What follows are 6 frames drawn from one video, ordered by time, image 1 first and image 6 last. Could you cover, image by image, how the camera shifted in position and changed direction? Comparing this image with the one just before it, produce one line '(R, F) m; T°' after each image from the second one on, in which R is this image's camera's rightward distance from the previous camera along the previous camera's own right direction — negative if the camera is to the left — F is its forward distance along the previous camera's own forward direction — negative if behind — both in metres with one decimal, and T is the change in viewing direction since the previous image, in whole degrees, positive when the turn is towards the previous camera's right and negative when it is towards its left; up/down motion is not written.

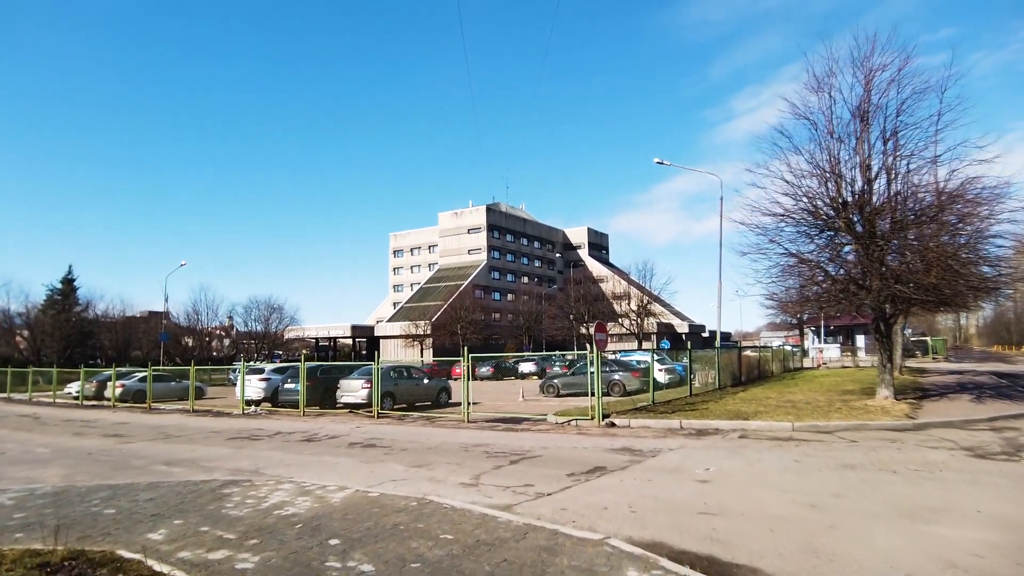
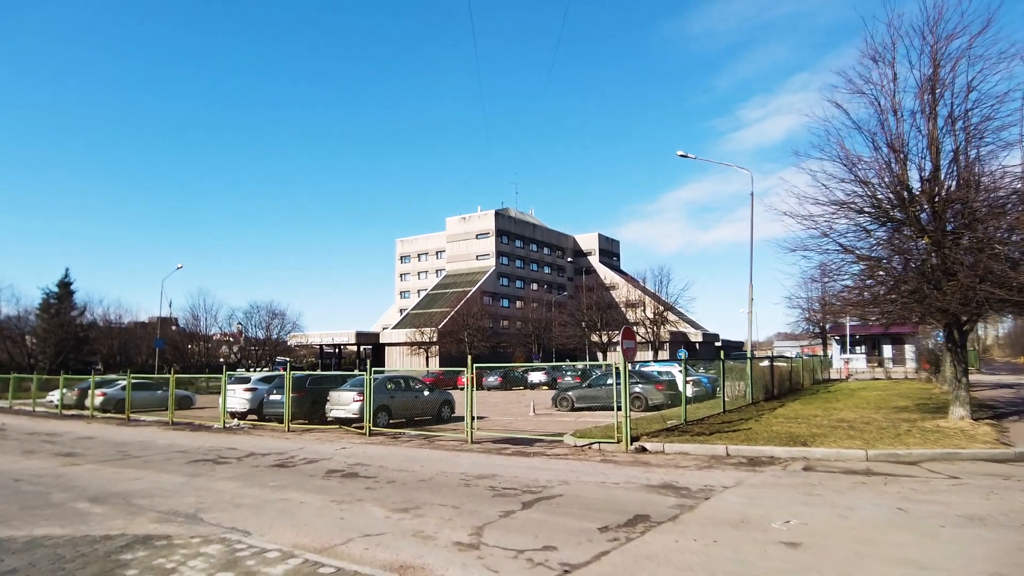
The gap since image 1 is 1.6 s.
(-0.1, +2.0) m; -1°
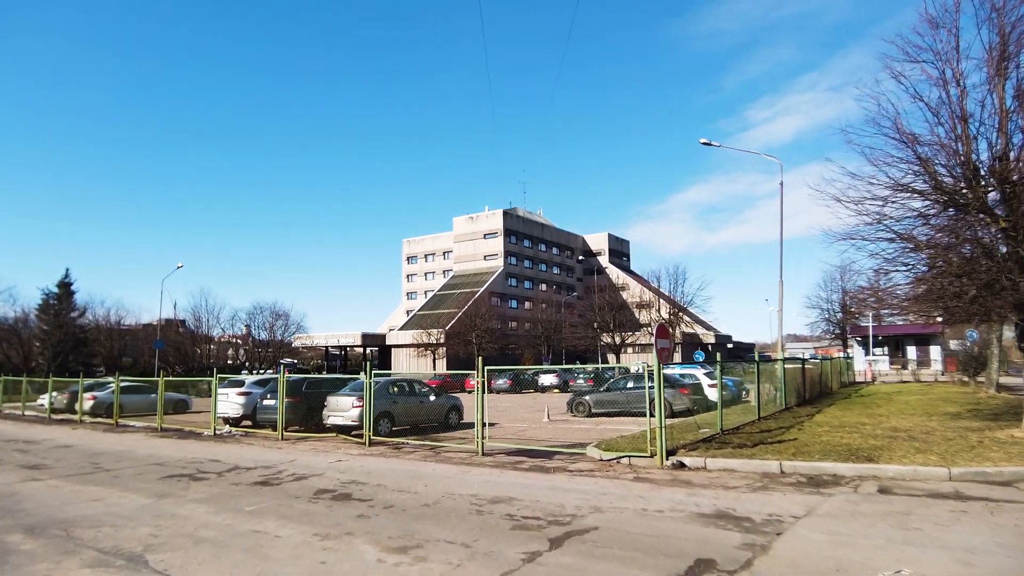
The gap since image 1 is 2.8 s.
(-0.2, +1.4) m; -1°
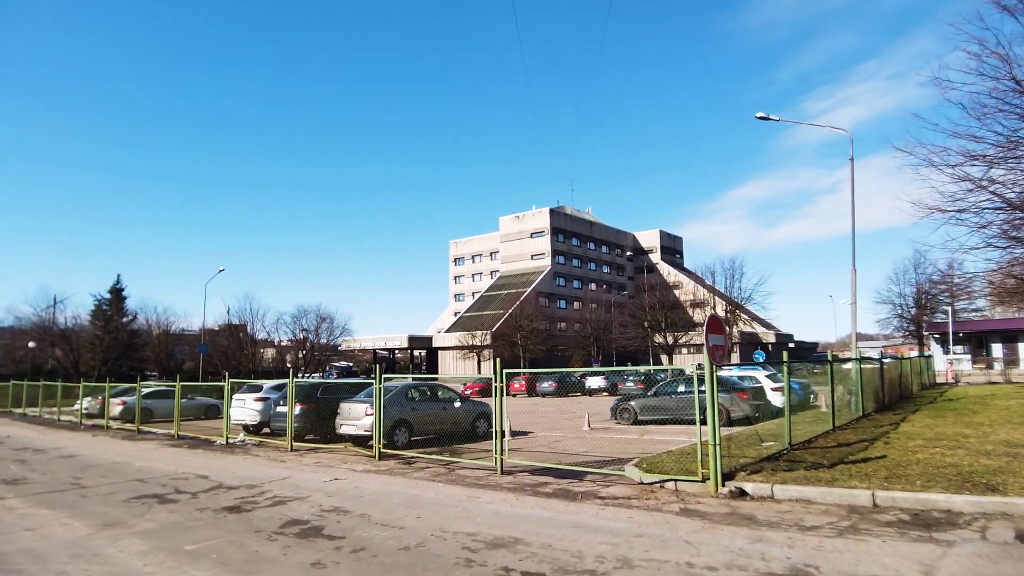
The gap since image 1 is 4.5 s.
(+0.5, +1.7) m; -5°
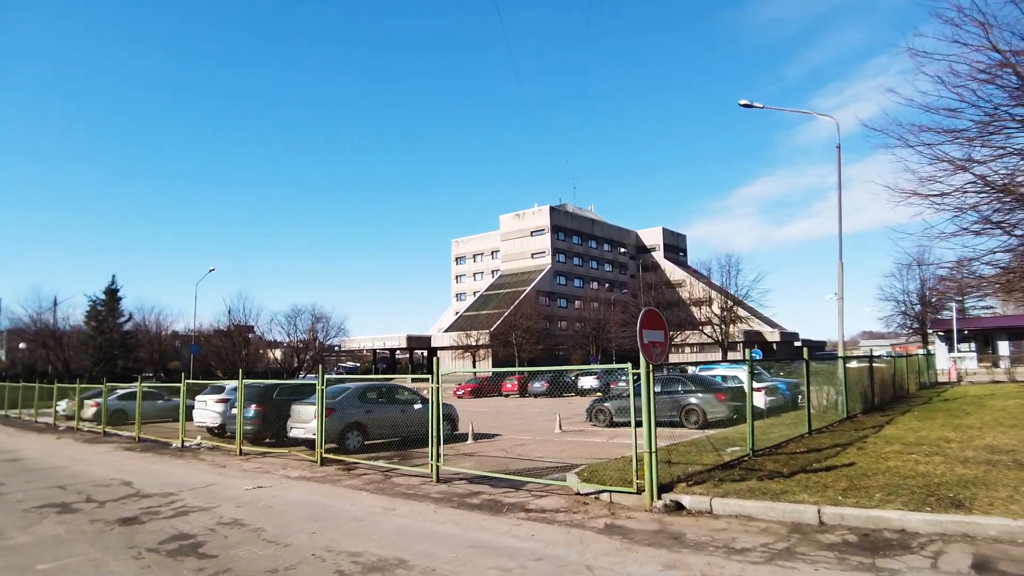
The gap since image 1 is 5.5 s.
(+1.1, +0.7) m; -1°
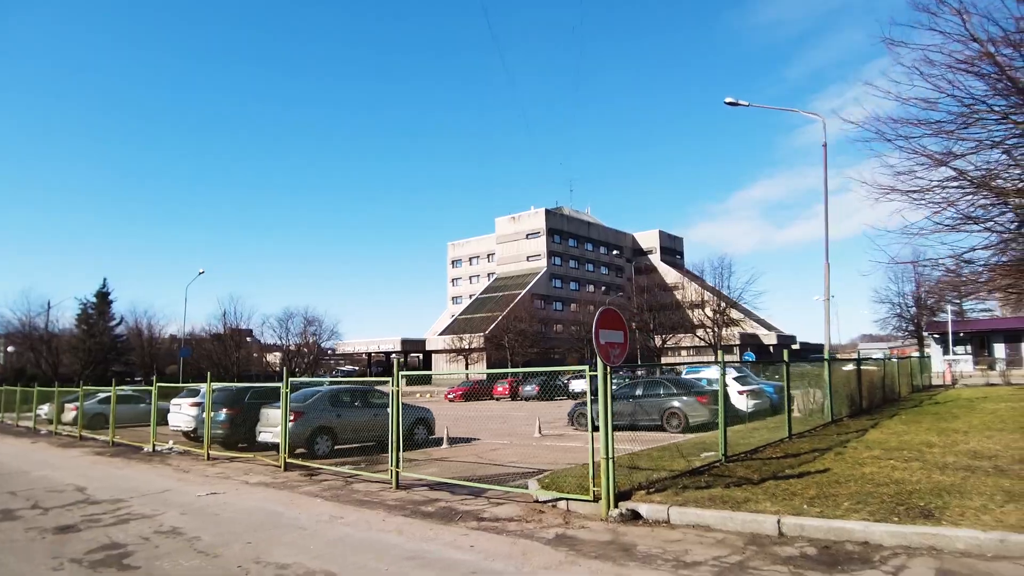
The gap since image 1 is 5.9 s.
(+0.5, +0.3) m; 0°
